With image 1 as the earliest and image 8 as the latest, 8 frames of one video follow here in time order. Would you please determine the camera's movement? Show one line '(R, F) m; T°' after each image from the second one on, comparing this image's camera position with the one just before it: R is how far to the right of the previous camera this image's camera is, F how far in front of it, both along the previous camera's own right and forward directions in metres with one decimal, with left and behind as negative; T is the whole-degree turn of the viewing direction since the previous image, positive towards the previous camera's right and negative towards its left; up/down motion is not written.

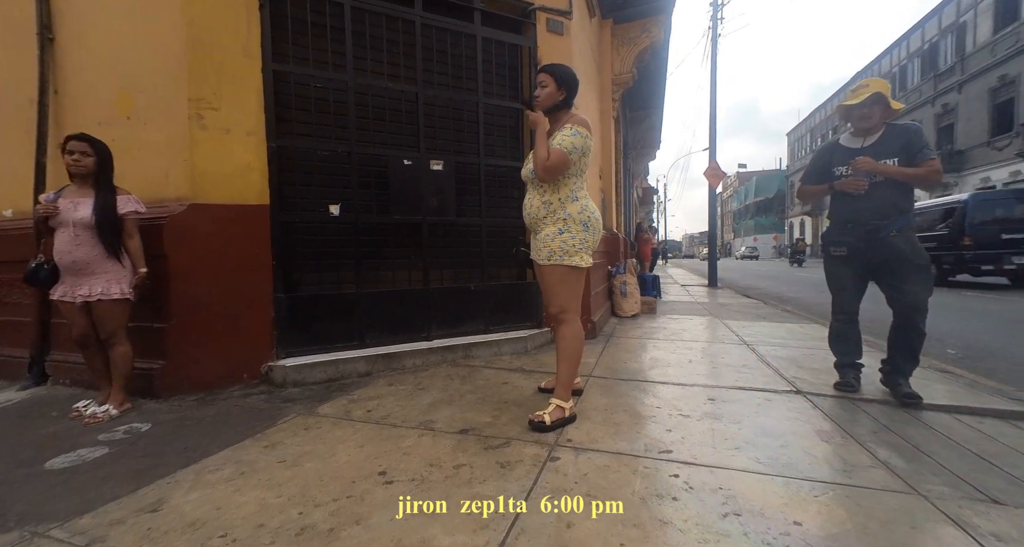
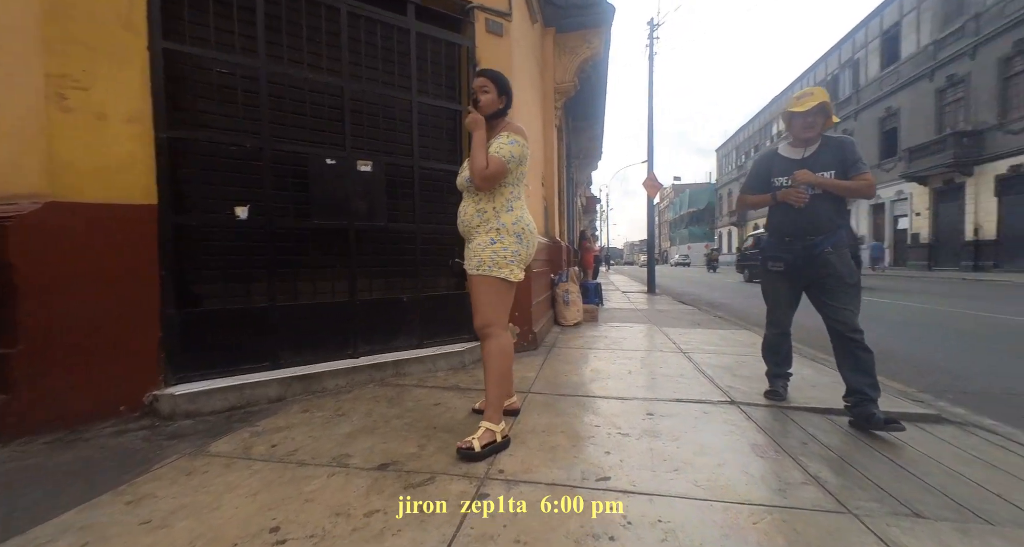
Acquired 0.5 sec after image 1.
(+0.1, +0.2) m; +7°
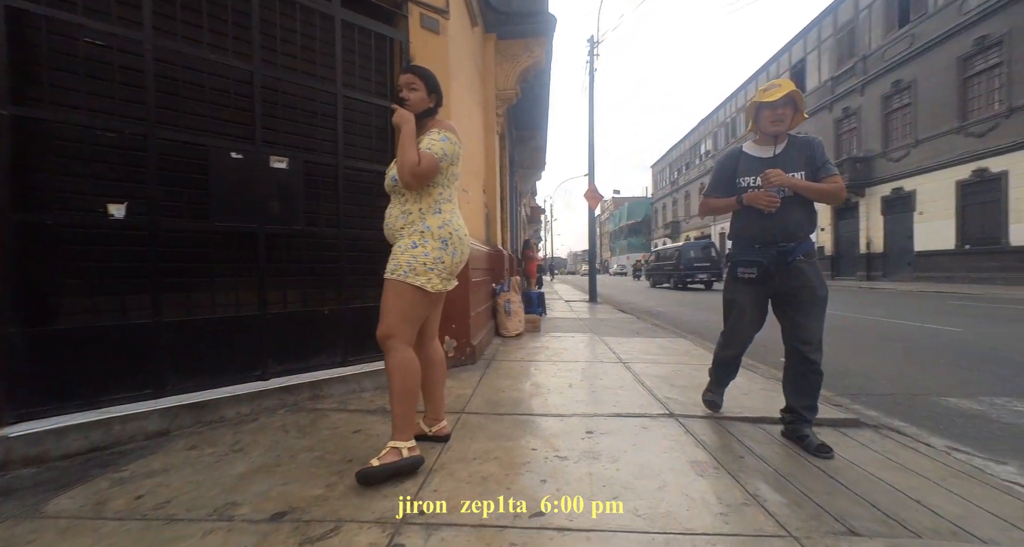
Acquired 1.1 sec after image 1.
(+0.1, +0.2) m; +8°
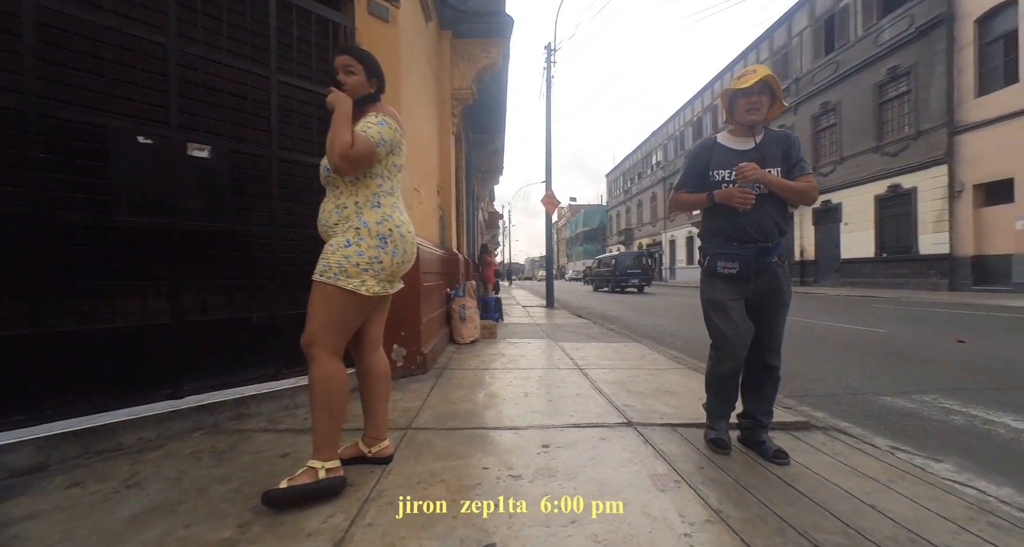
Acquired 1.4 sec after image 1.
(0.0, +0.2) m; +6°
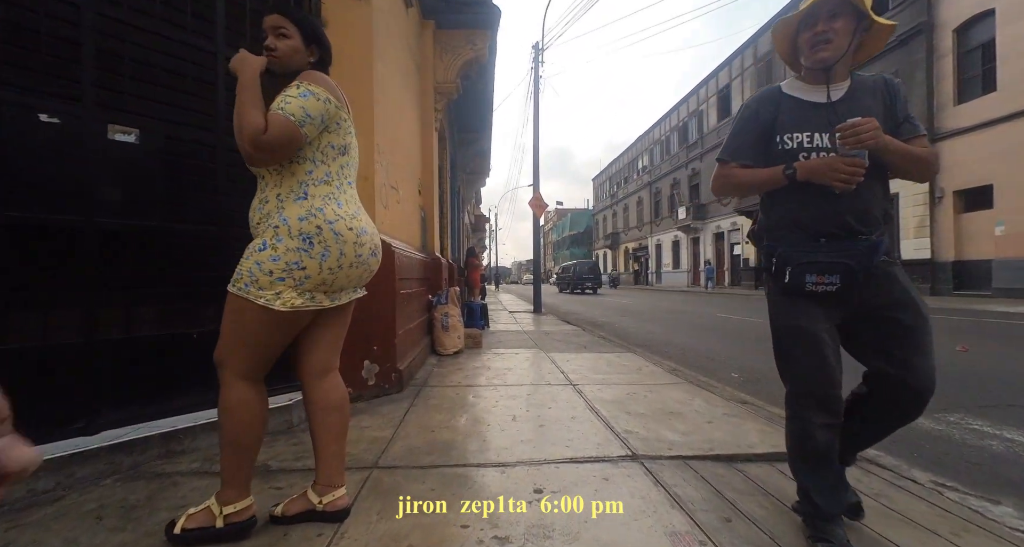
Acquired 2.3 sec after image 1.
(0.0, +0.4) m; +2°
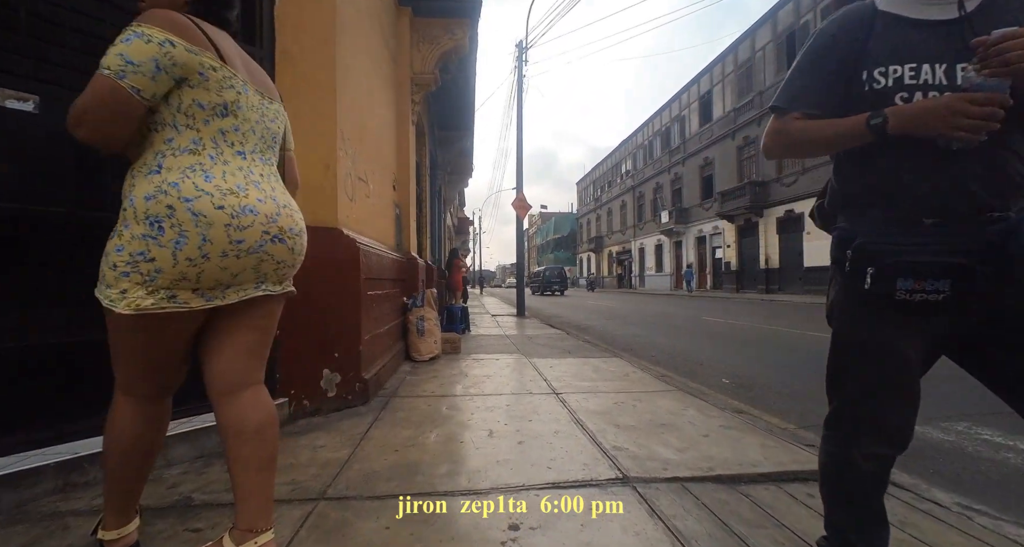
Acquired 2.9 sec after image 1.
(+0.1, +0.3) m; +2°
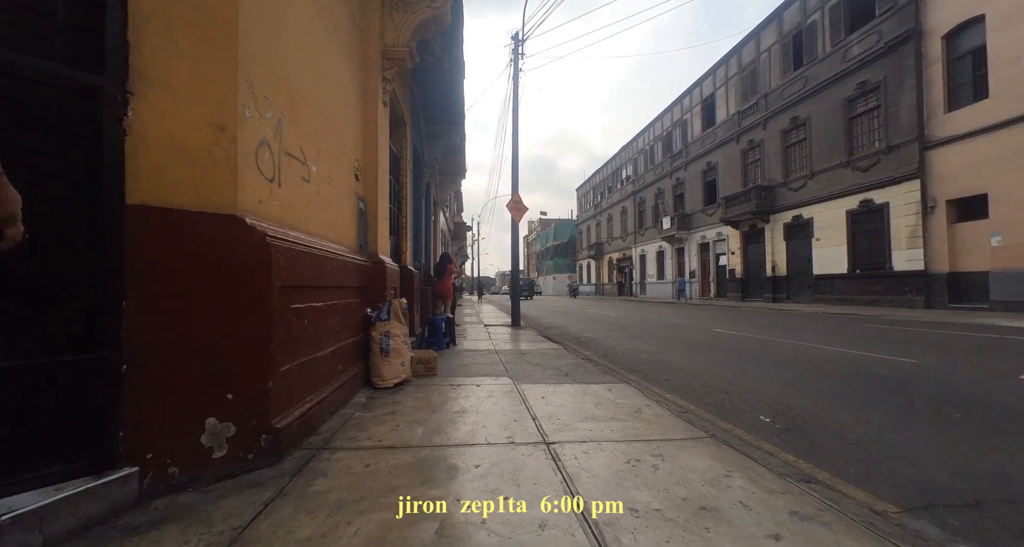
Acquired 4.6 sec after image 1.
(+0.2, +0.9) m; 0°
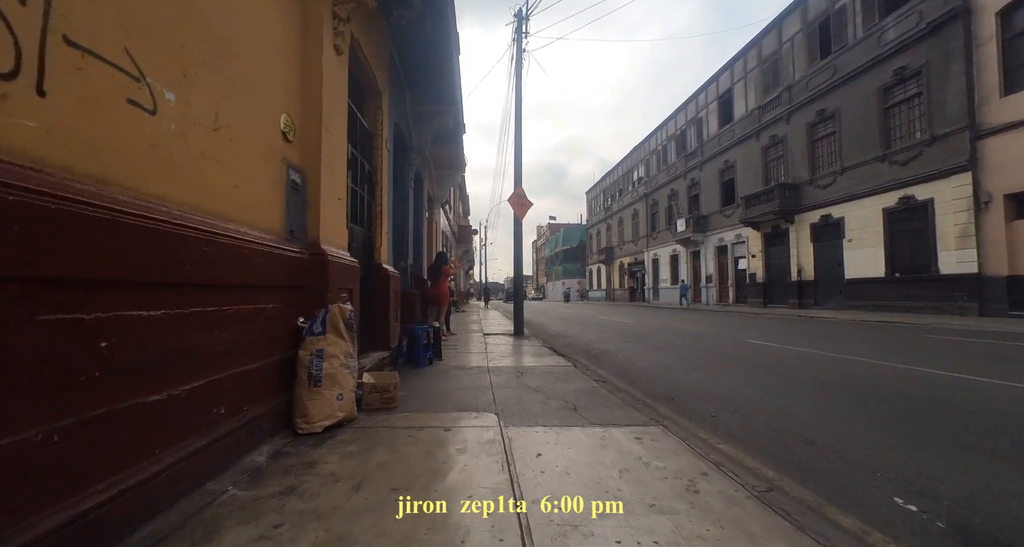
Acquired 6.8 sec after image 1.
(+0.2, +1.3) m; -1°
